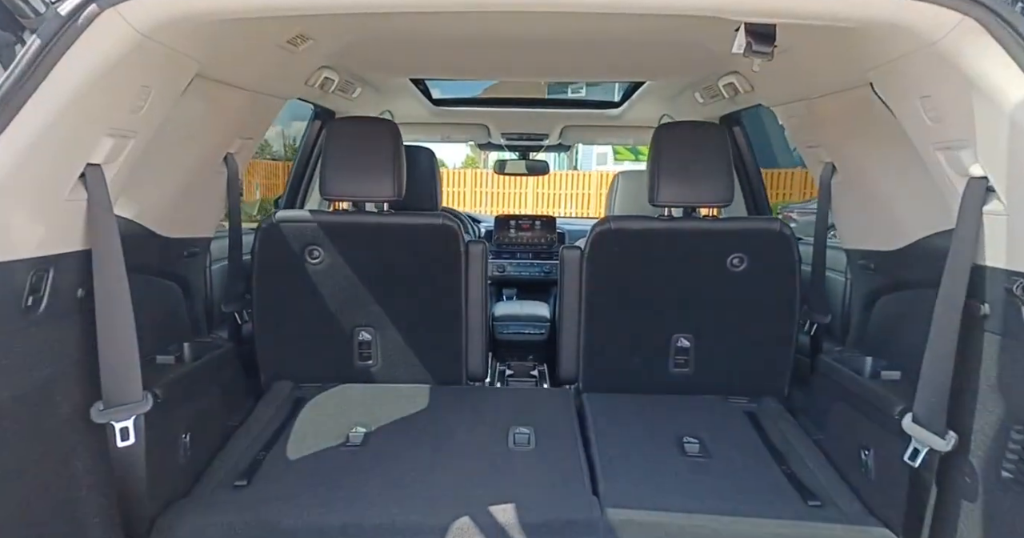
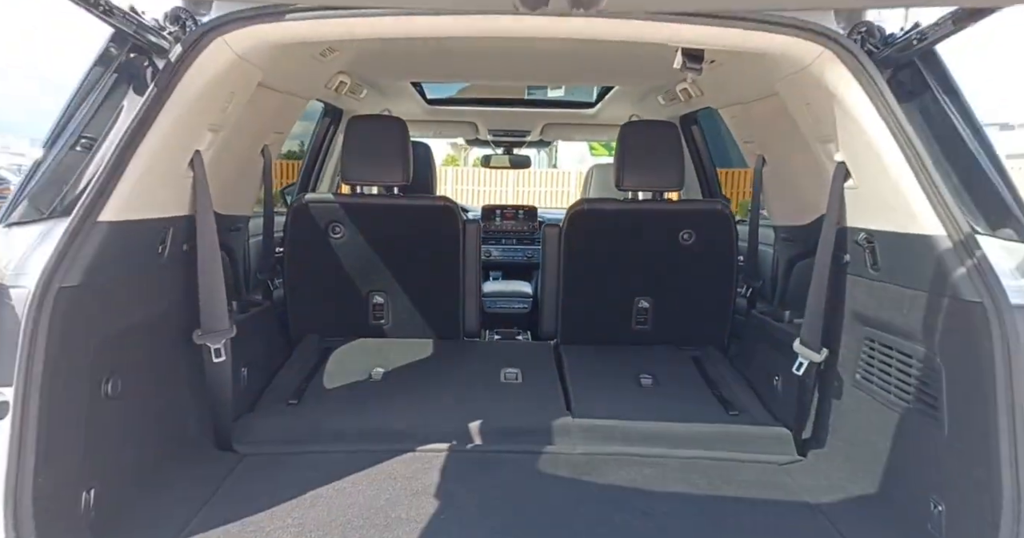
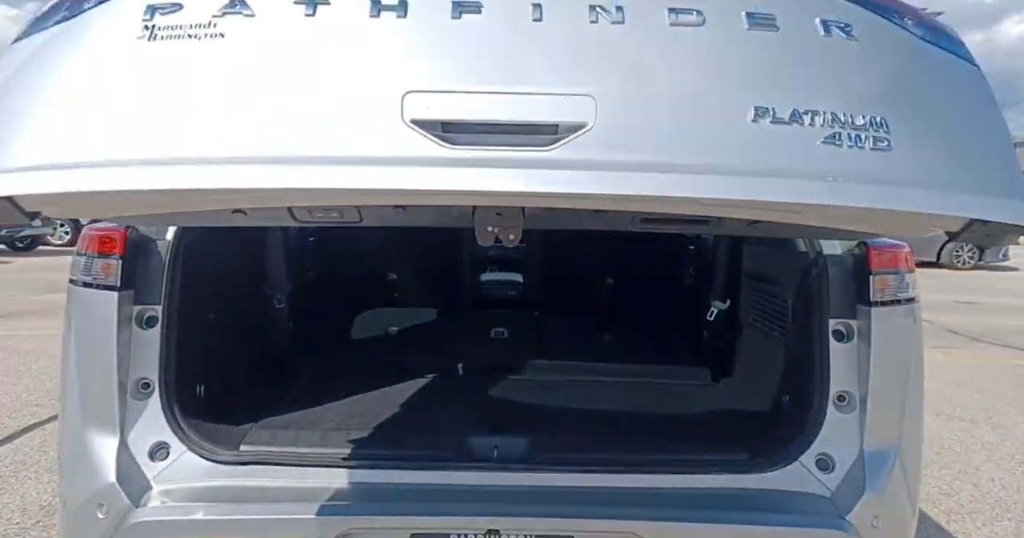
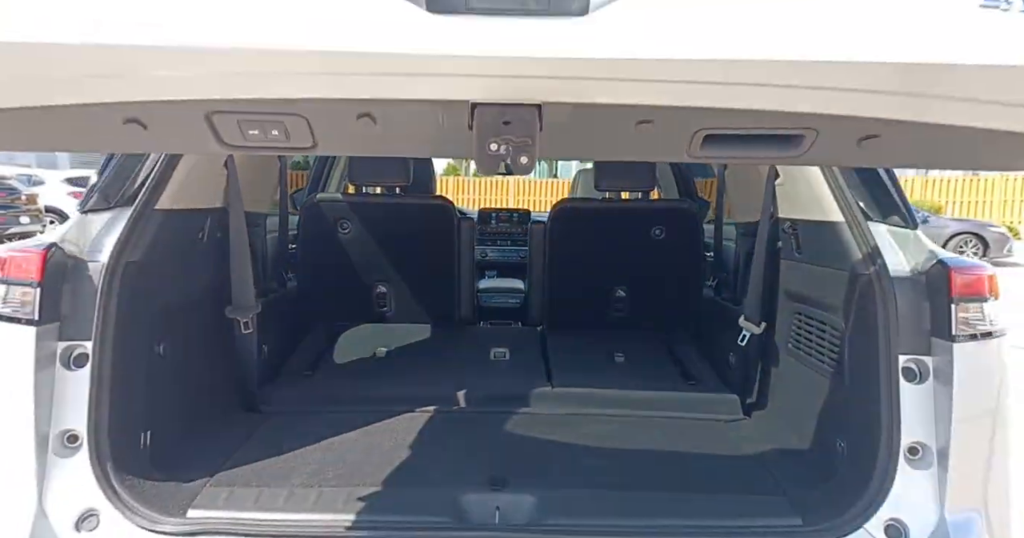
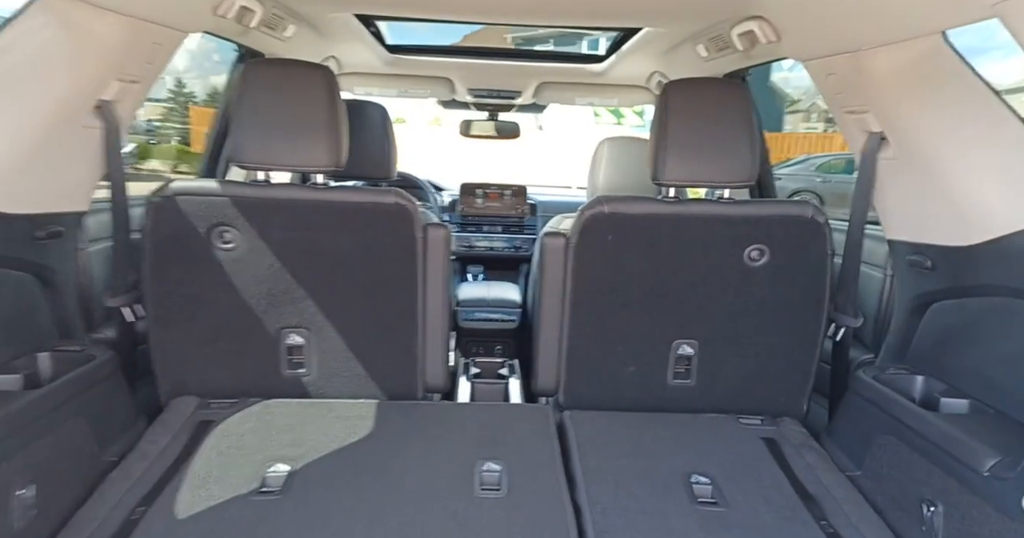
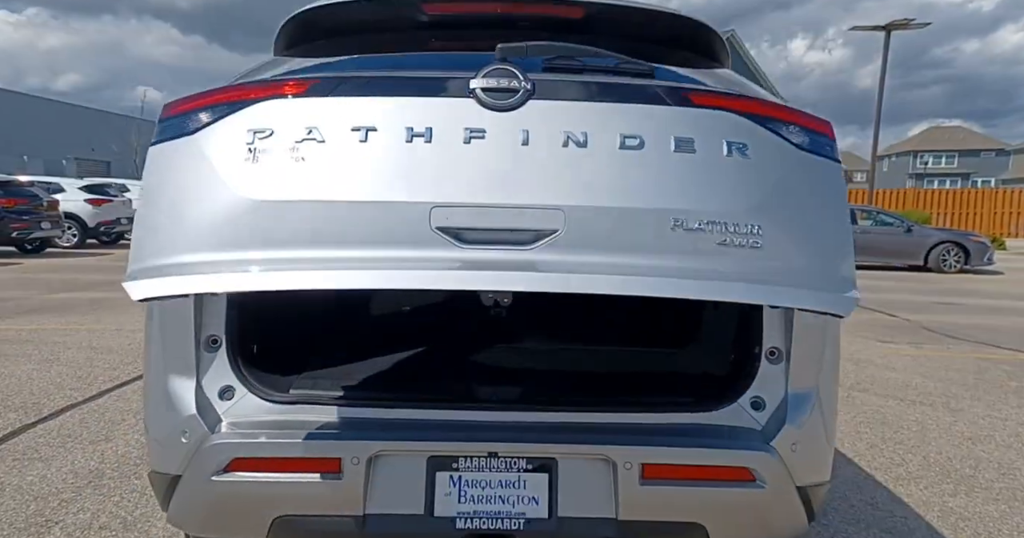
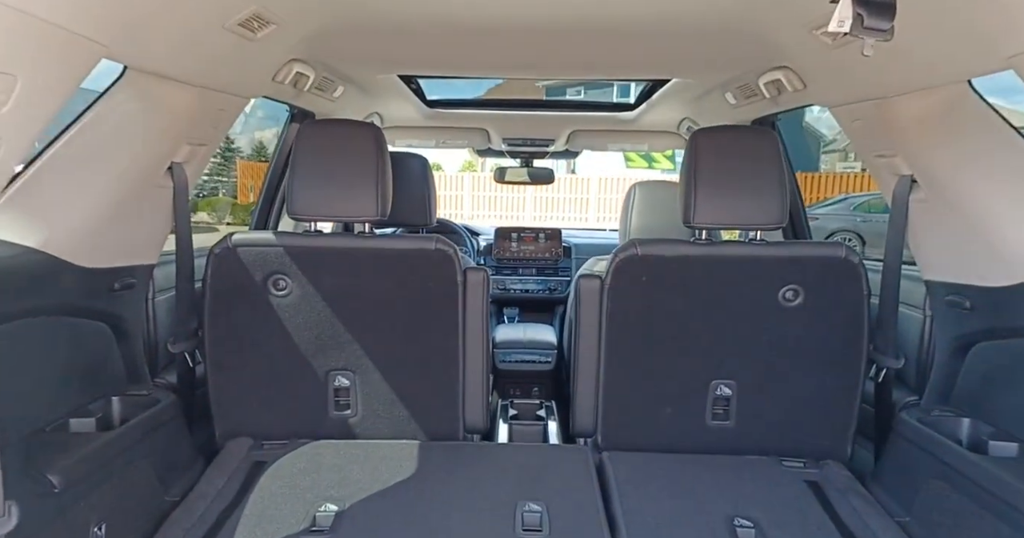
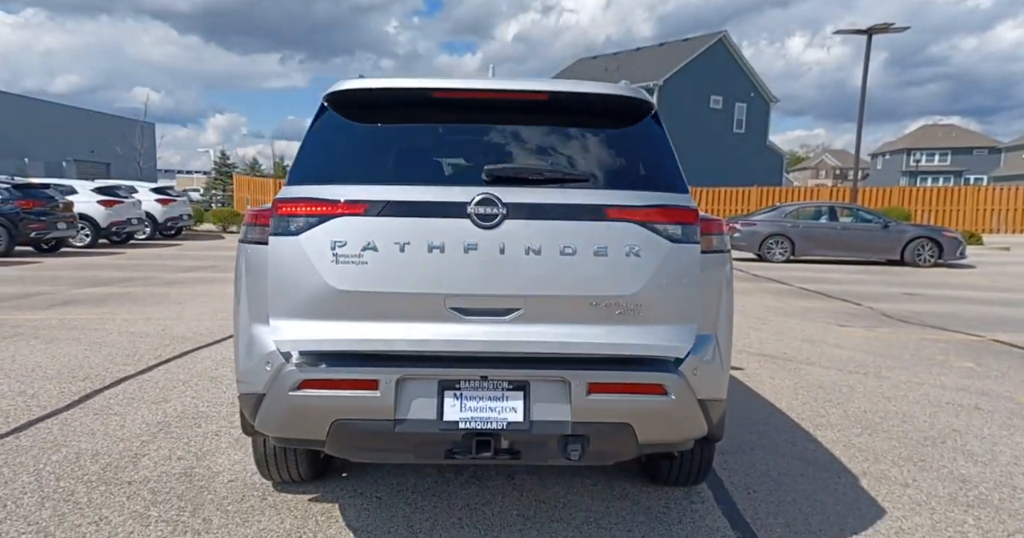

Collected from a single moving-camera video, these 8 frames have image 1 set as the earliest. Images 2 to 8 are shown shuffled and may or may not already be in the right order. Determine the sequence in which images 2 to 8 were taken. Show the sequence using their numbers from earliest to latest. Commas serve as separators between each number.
7, 5, 2, 4, 3, 6, 8
